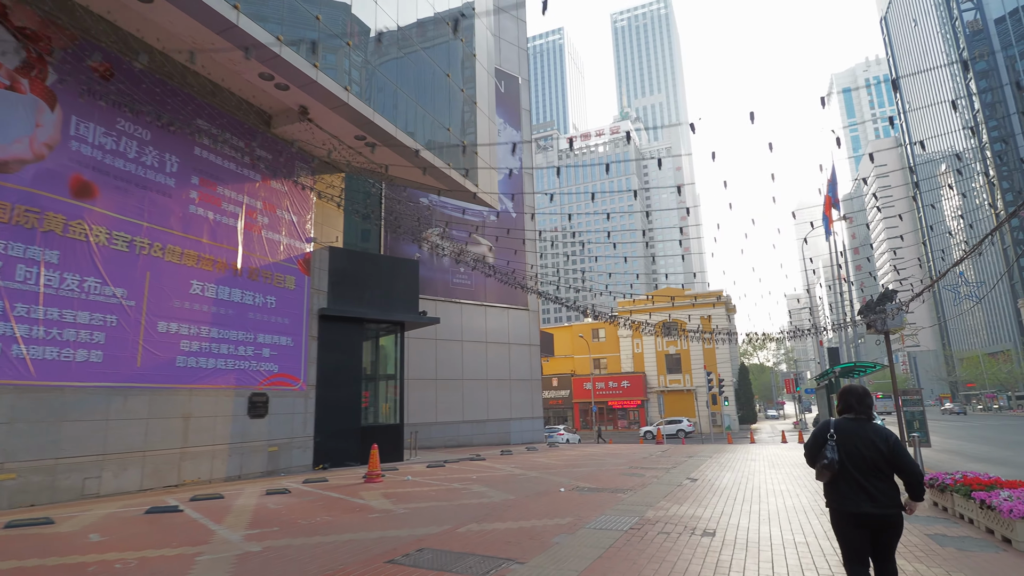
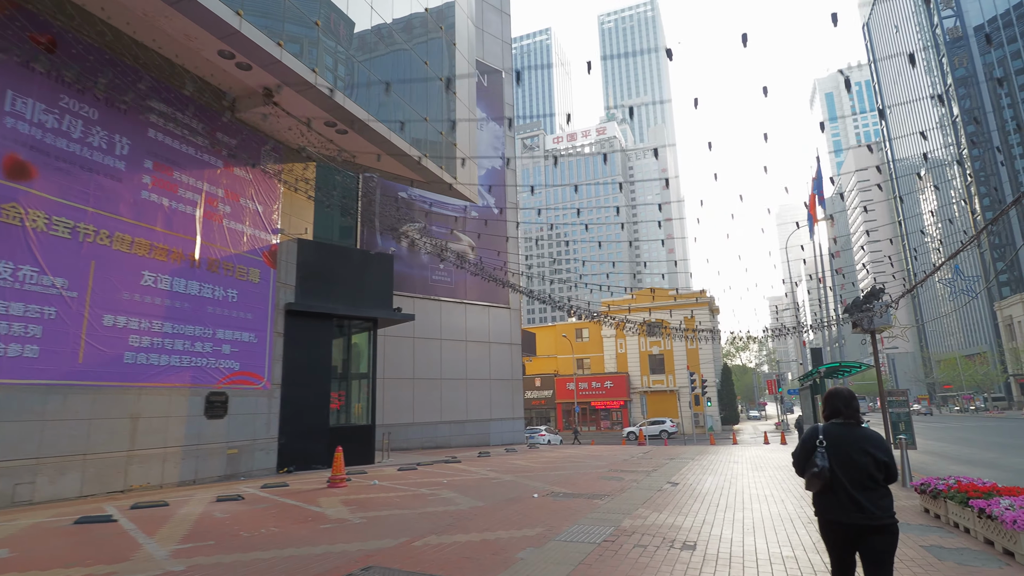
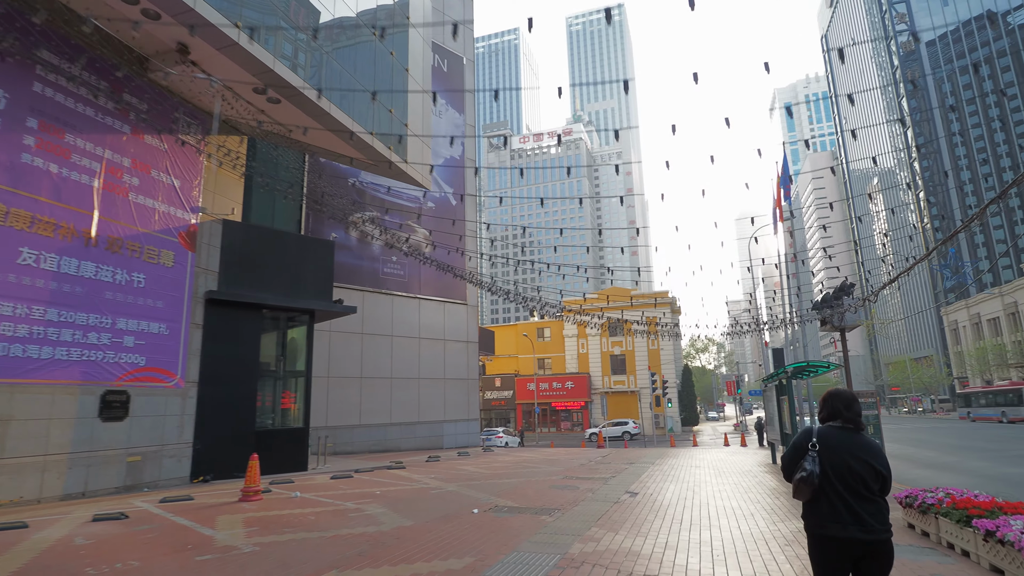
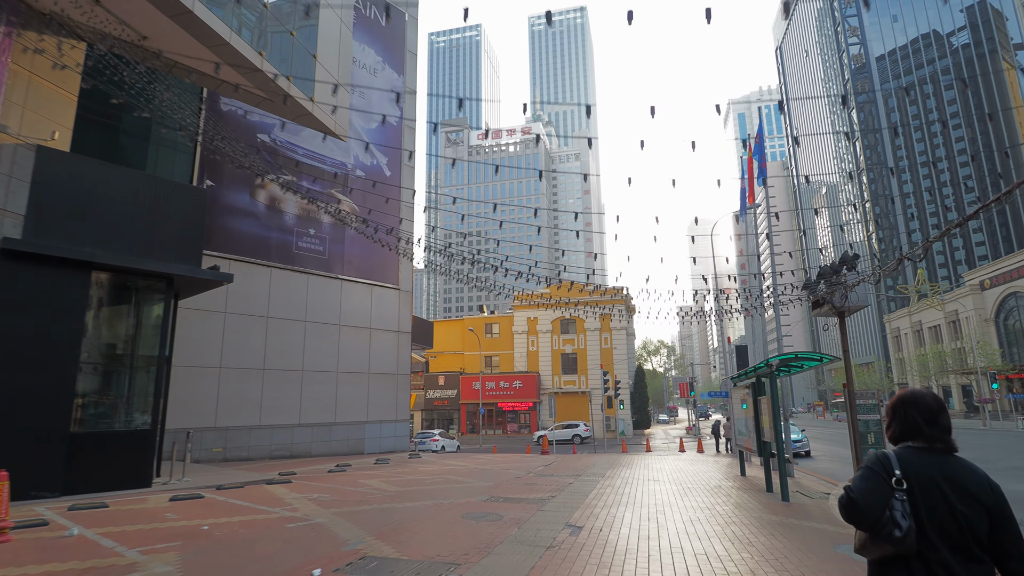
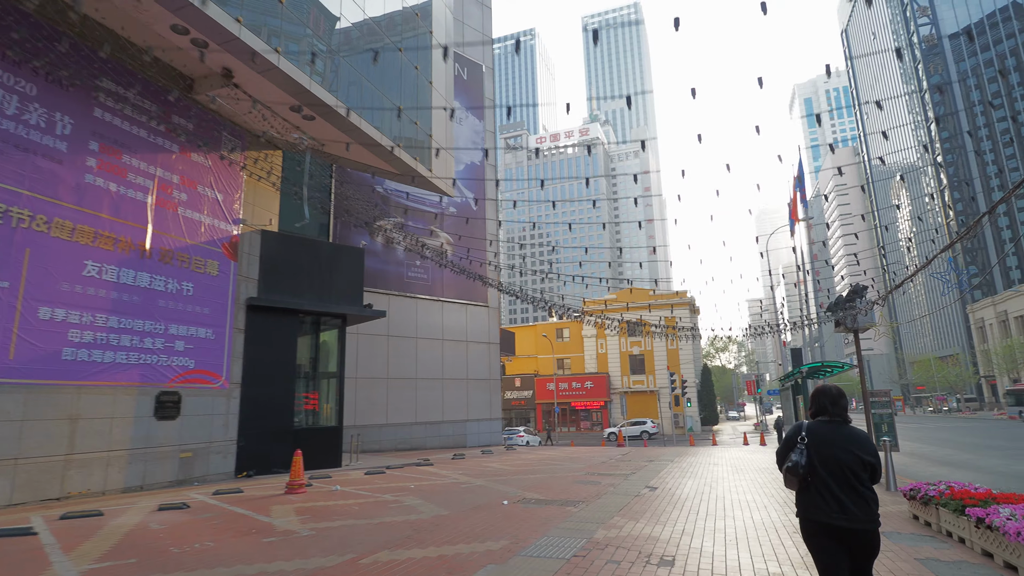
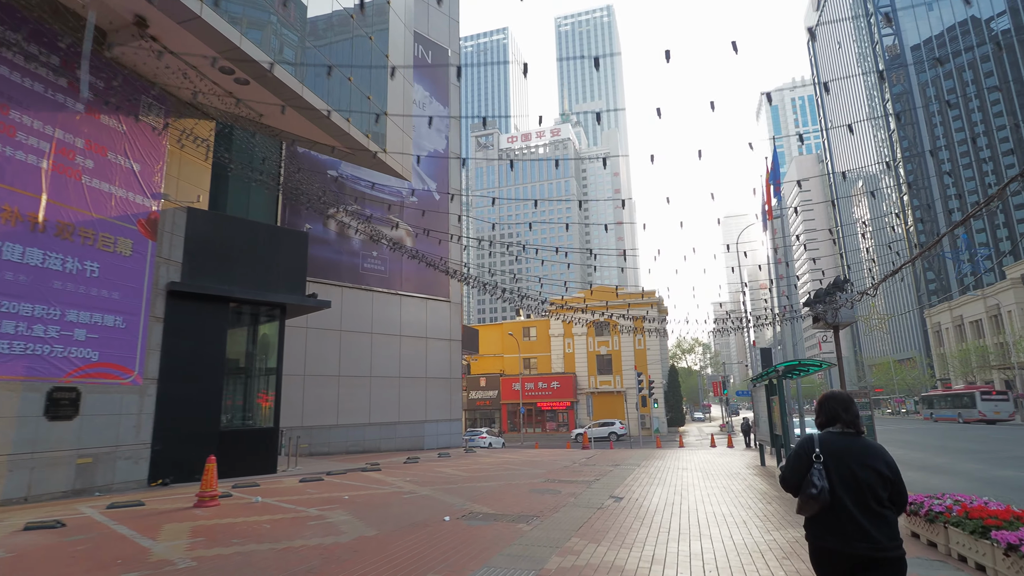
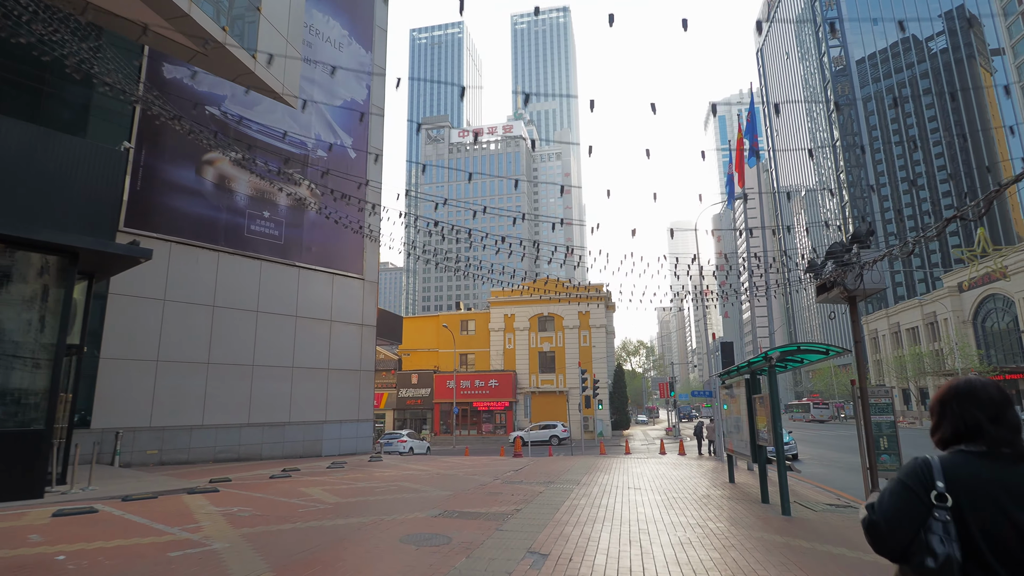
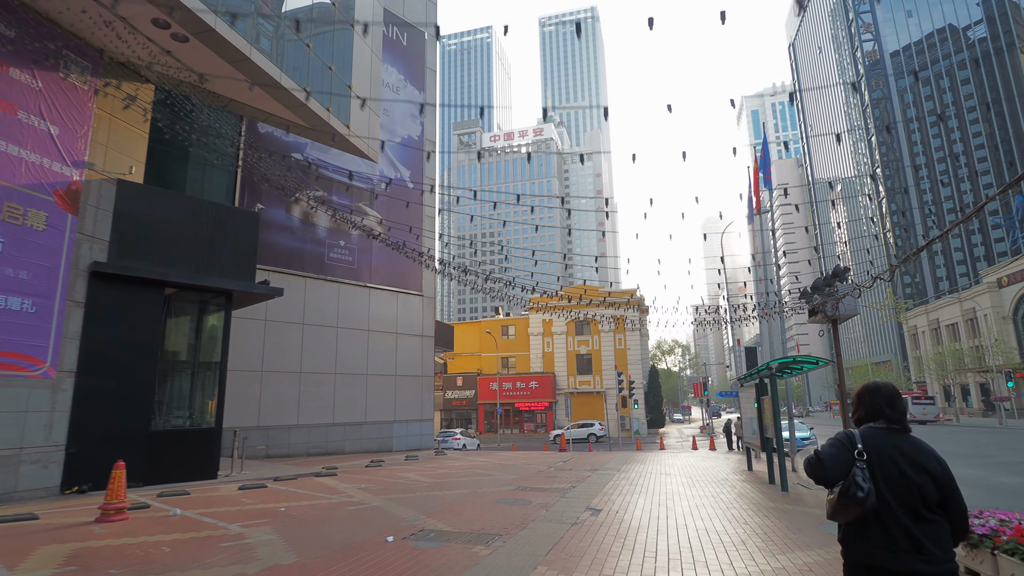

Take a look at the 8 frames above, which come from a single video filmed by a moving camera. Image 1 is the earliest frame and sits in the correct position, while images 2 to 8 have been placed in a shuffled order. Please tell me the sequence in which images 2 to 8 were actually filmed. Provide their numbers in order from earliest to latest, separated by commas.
2, 5, 3, 6, 8, 4, 7
